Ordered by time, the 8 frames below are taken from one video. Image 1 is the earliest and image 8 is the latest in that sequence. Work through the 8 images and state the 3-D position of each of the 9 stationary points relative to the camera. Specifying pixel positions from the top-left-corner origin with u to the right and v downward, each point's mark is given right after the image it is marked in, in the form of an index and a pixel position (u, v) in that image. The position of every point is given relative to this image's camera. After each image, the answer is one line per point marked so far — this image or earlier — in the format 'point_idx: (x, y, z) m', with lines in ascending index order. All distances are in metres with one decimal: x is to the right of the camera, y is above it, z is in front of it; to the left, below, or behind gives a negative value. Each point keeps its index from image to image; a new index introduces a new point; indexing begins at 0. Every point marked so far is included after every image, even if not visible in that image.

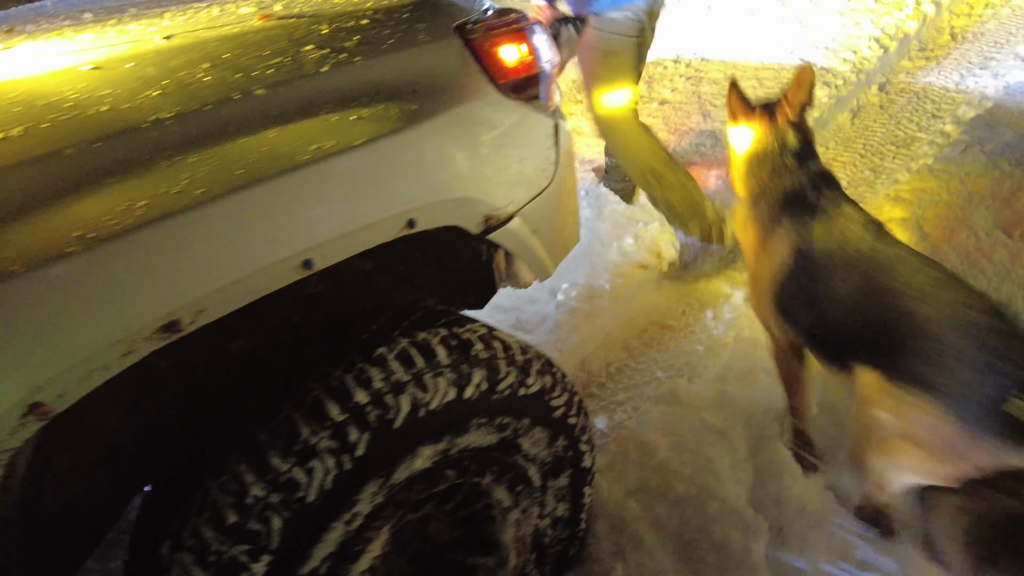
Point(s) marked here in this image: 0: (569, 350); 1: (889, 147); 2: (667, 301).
0: (+0.2, -0.2, +2.7) m
1: (+2.0, +0.8, +3.5) m
2: (+0.7, -0.1, +2.9) m
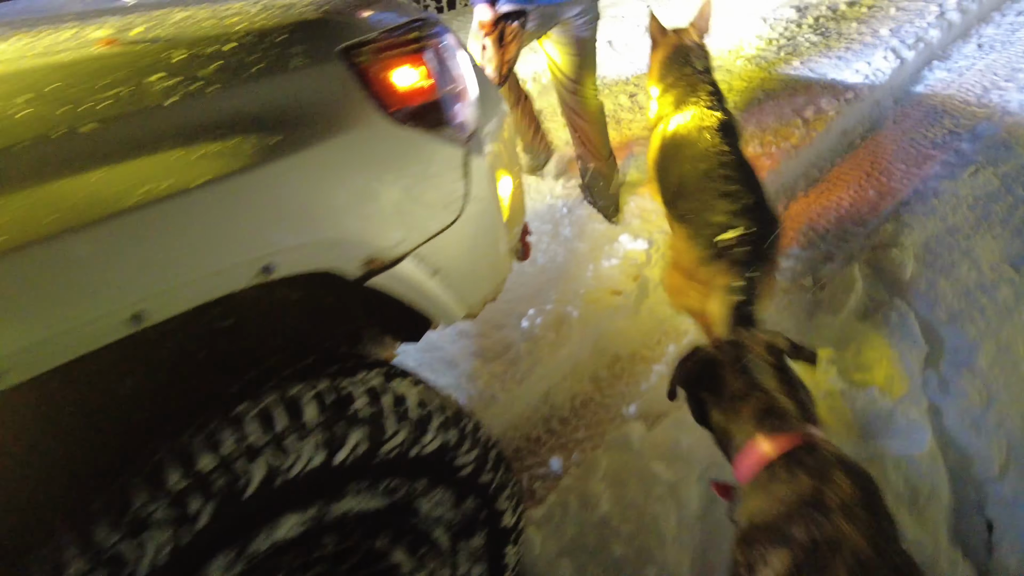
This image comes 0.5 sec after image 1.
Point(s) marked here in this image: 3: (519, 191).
0: (+0.1, -0.3, +2.5) m
1: (+1.9, +0.6, +3.2) m
2: (+0.5, -0.2, +2.7) m
3: (0.0, +0.3, +2.1) m
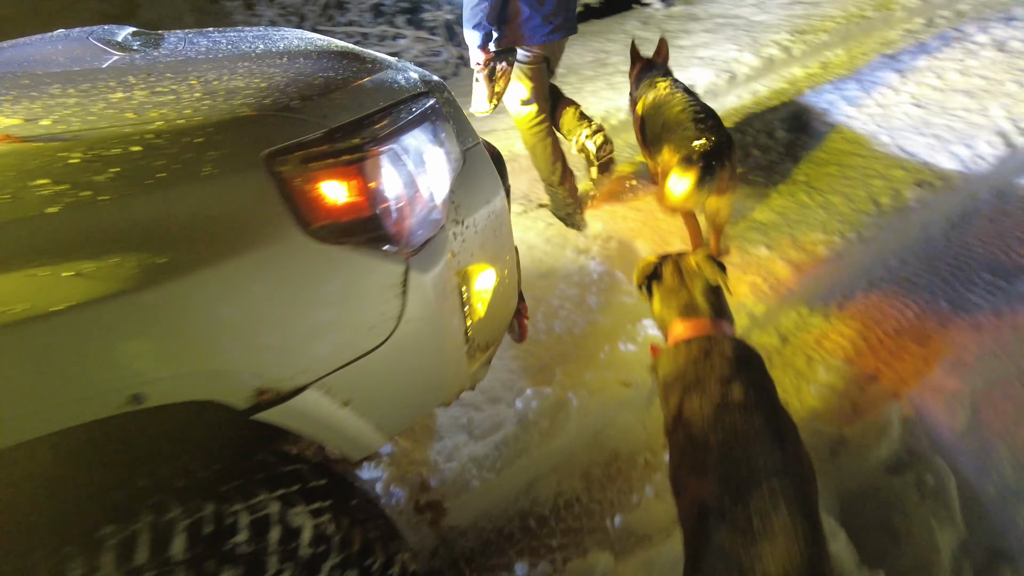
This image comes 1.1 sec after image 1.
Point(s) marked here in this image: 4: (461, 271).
0: (0.0, -0.6, +2.3) m
1: (+2.1, +0.1, +2.8) m
2: (+0.5, -0.5, +2.5) m
3: (0.0, 0.0, +1.9) m
4: (-0.1, 0.0, +1.7) m
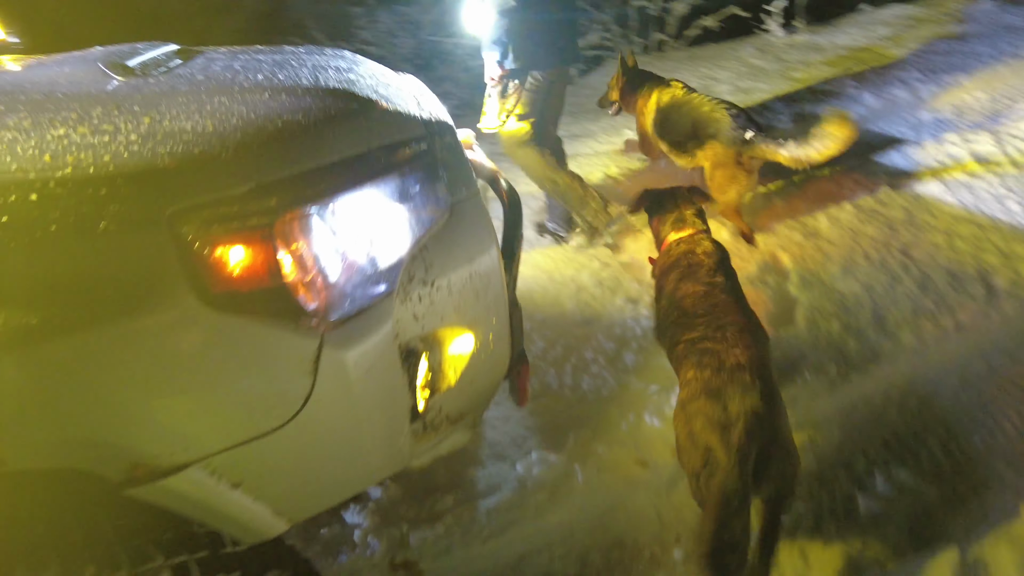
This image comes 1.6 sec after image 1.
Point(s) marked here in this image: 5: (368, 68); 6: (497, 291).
0: (0.0, -0.8, +2.1) m
1: (+2.1, -0.4, +2.3) m
2: (+0.5, -0.8, +2.2) m
3: (0.0, -0.2, +1.8) m
4: (-0.2, -0.1, +1.5) m
5: (-0.5, +0.7, +2.0) m
6: (0.0, 0.0, +1.7) m
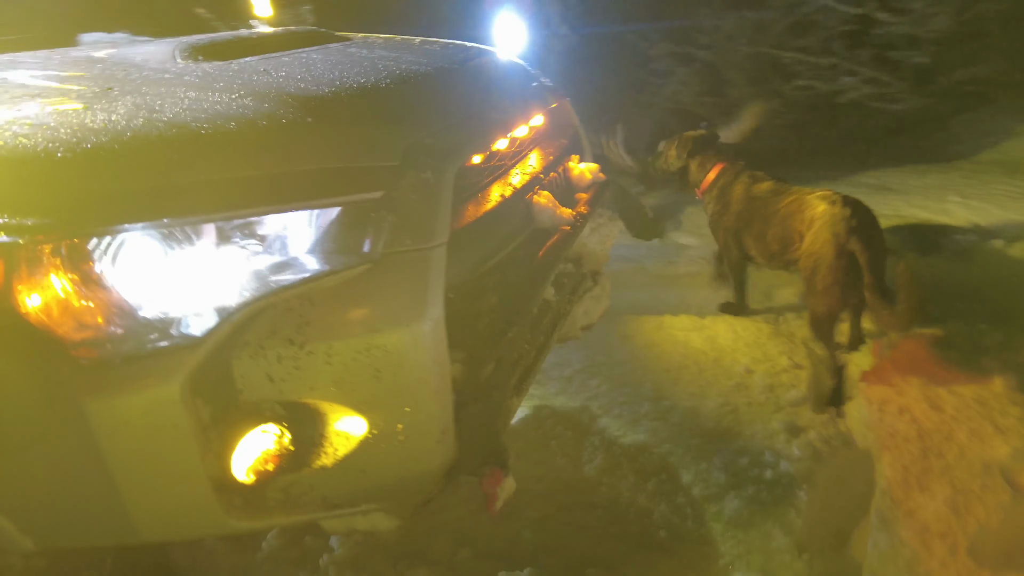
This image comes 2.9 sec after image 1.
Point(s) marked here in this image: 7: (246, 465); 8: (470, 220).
0: (-0.2, -1.0, +1.8) m
1: (+1.8, -1.2, +0.8) m
2: (+0.3, -1.1, +1.6) m
3: (-0.2, -0.3, +1.4) m
4: (-0.5, -0.2, +1.3) m
5: (-0.3, +0.6, +1.8) m
6: (-0.2, -0.2, +1.3) m
7: (-0.5, -0.3, +1.3) m
8: (-0.1, +0.2, +1.7) m
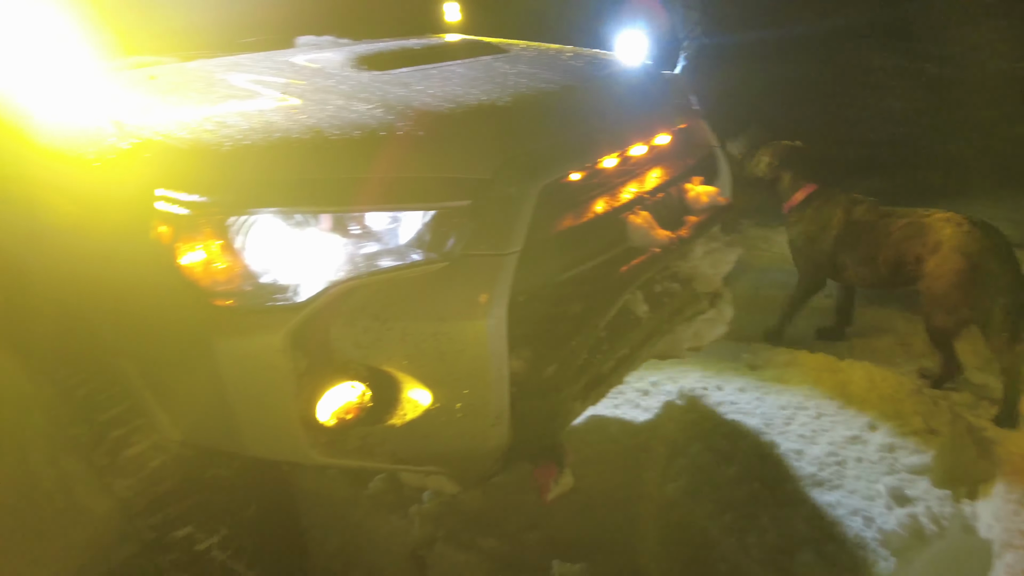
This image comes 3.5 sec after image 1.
0: (-0.1, -1.0, +2.0) m
1: (+1.5, -1.4, +0.5) m
2: (+0.3, -1.2, +1.6) m
3: (-0.1, -0.3, +1.6) m
4: (-0.4, -0.2, +1.5) m
5: (+0.1, +0.6, +1.9) m
6: (-0.1, -0.2, +1.5) m
7: (-0.4, -0.3, +1.5) m
8: (+0.1, +0.2, +1.8) m
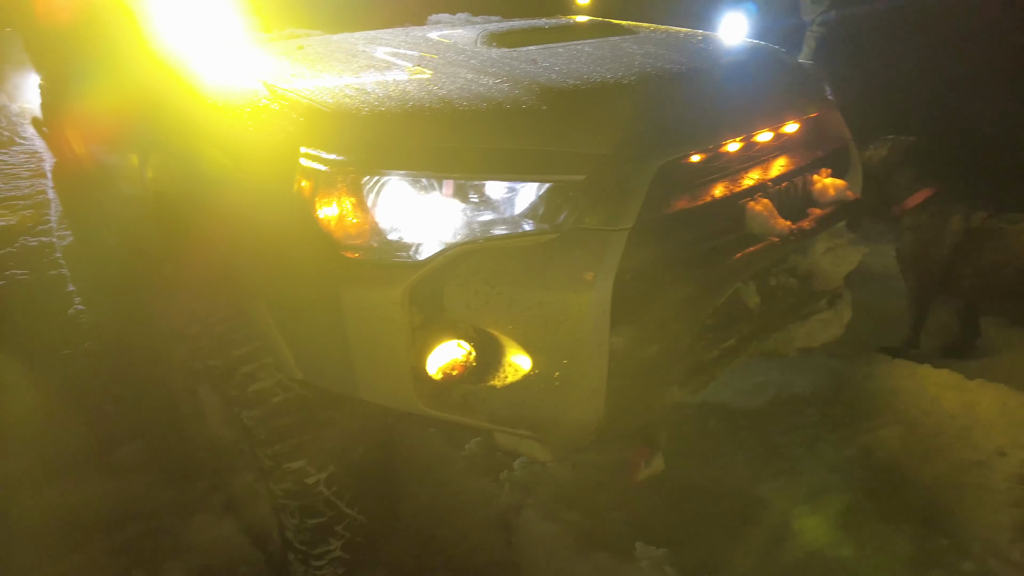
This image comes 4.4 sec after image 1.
0: (+0.2, -0.9, +2.0) m
1: (+1.5, -1.5, +0.3) m
2: (+0.5, -1.1, +1.6) m
3: (+0.2, -0.3, +1.6) m
4: (-0.1, -0.1, +1.6) m
5: (+0.5, +0.6, +1.9) m
6: (+0.2, -0.1, +1.6) m
7: (-0.2, -0.2, +1.6) m
8: (+0.5, +0.2, +1.8) m
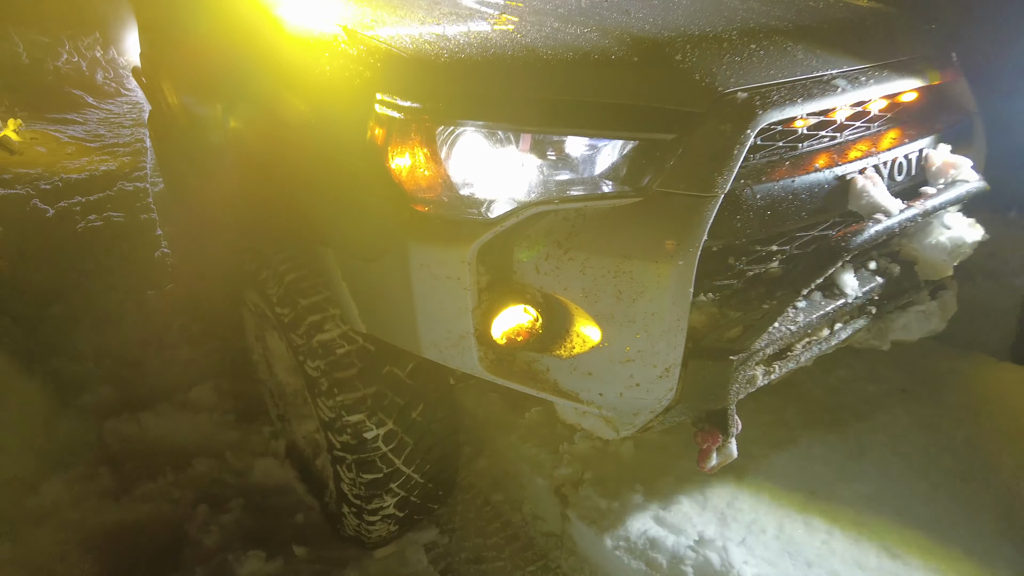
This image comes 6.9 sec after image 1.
0: (+0.3, -0.8, +2.0) m
1: (+1.4, -1.6, +0.2) m
2: (+0.6, -1.1, +1.5) m
3: (+0.3, -0.2, +1.5) m
4: (+0.1, 0.0, +1.5) m
5: (+0.7, +0.7, +1.7) m
6: (+0.3, 0.0, +1.5) m
7: (0.0, -0.1, +1.6) m
8: (+0.7, +0.3, +1.6) m
